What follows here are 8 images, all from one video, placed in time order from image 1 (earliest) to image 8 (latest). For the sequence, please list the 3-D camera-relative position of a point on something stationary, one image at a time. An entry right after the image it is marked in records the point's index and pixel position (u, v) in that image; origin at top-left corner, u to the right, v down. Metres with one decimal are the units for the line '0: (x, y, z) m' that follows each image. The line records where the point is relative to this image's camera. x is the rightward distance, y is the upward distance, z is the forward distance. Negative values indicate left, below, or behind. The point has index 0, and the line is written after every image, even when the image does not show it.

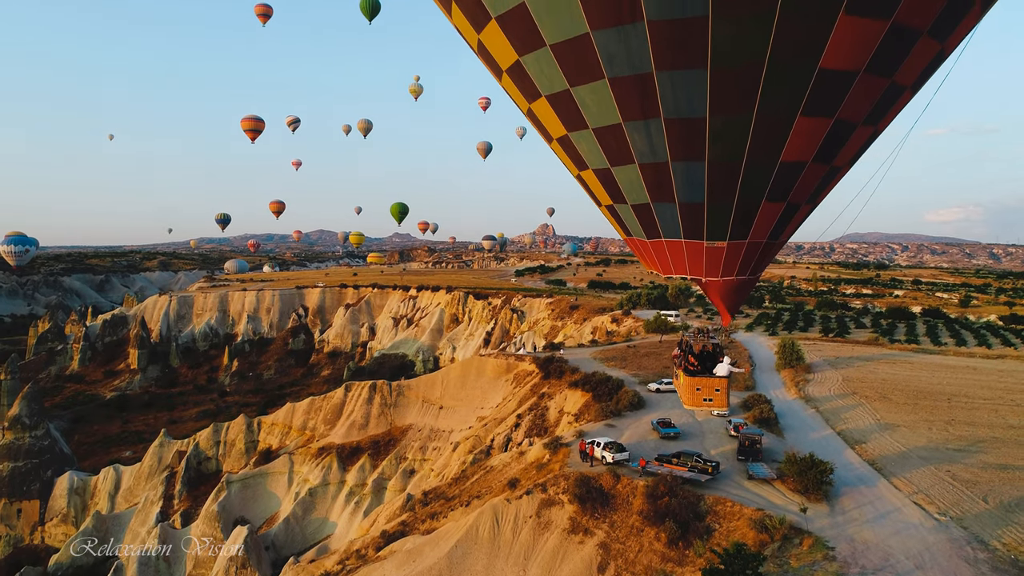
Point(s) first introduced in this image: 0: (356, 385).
0: (-3.7, -2.2, +14.0) m
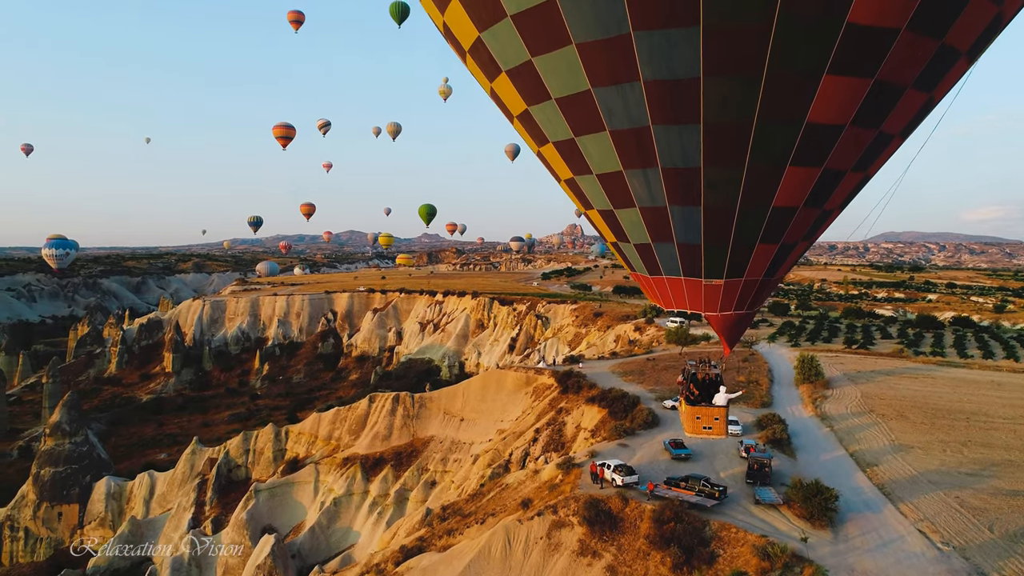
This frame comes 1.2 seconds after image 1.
0: (-3.2, -2.6, +14.4) m
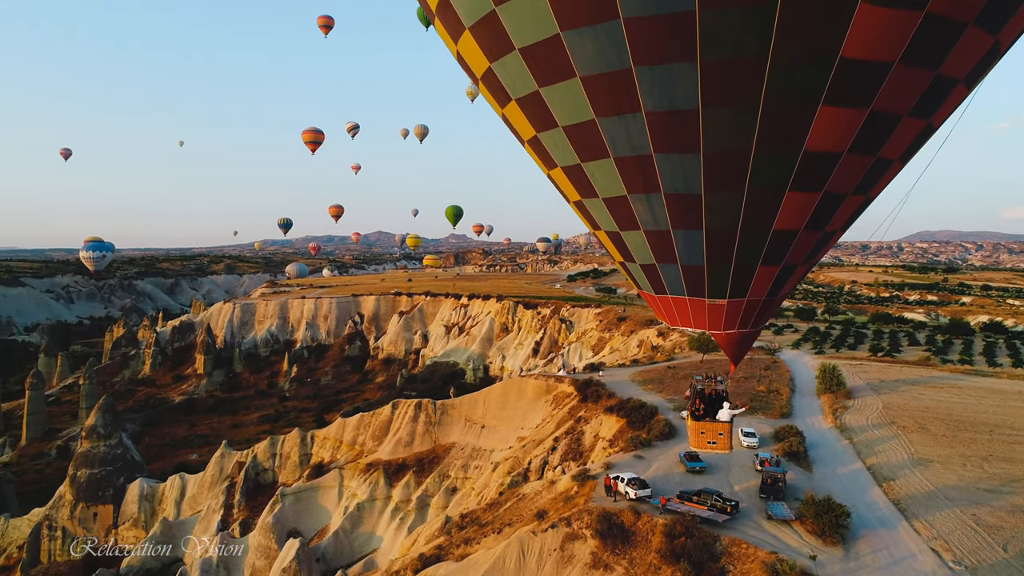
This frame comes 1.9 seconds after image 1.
0: (-2.8, -2.9, +14.6) m
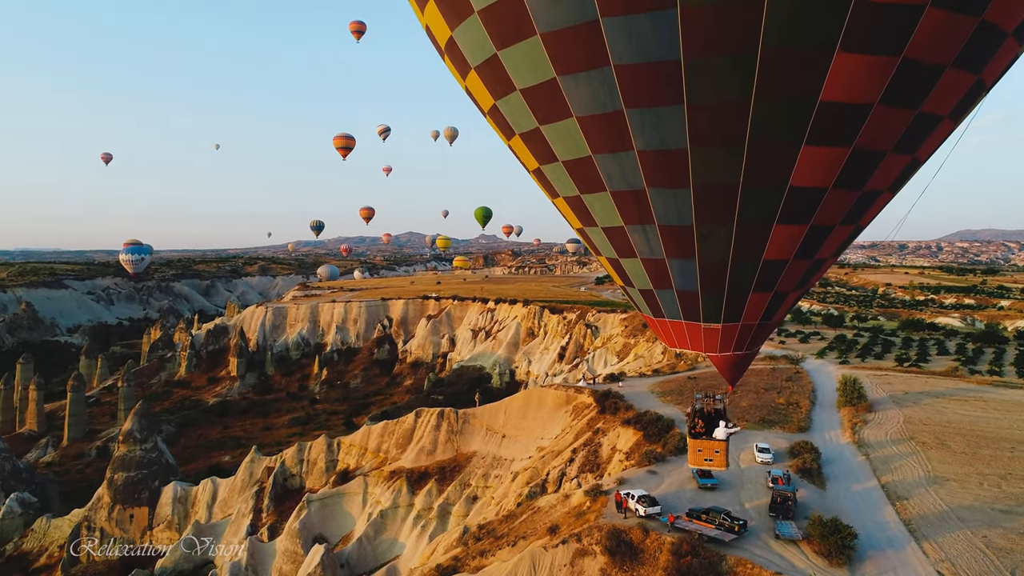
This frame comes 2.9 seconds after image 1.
0: (-2.3, -3.3, +14.9) m
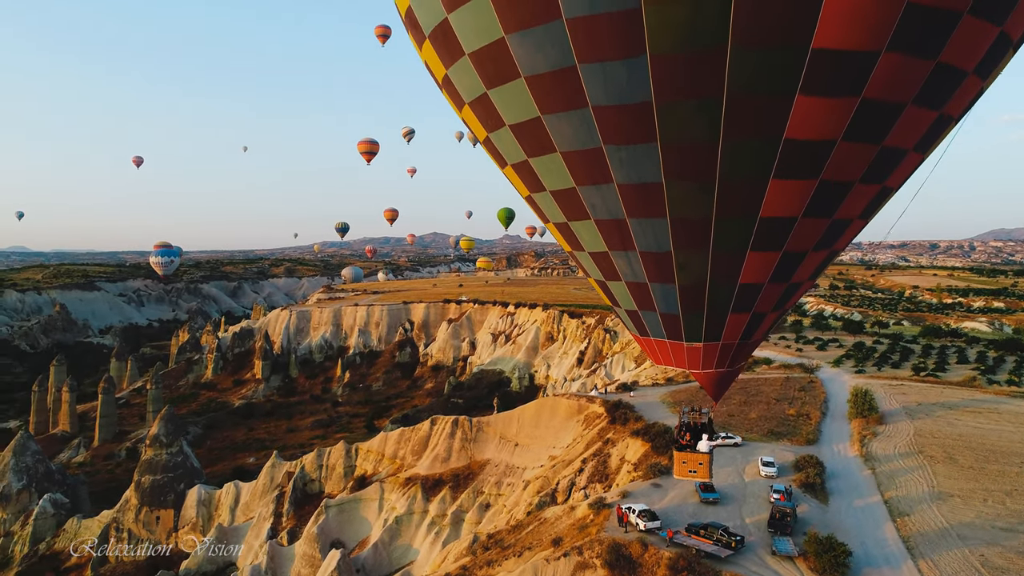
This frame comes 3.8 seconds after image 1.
0: (-2.0, -3.6, +15.2) m
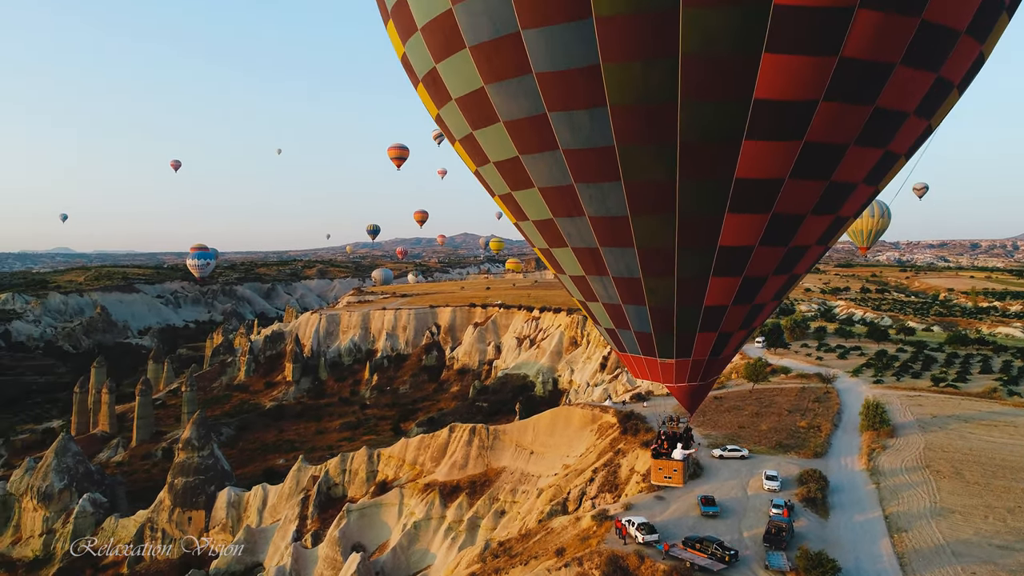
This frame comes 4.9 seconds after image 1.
0: (-1.6, -4.0, +15.6) m
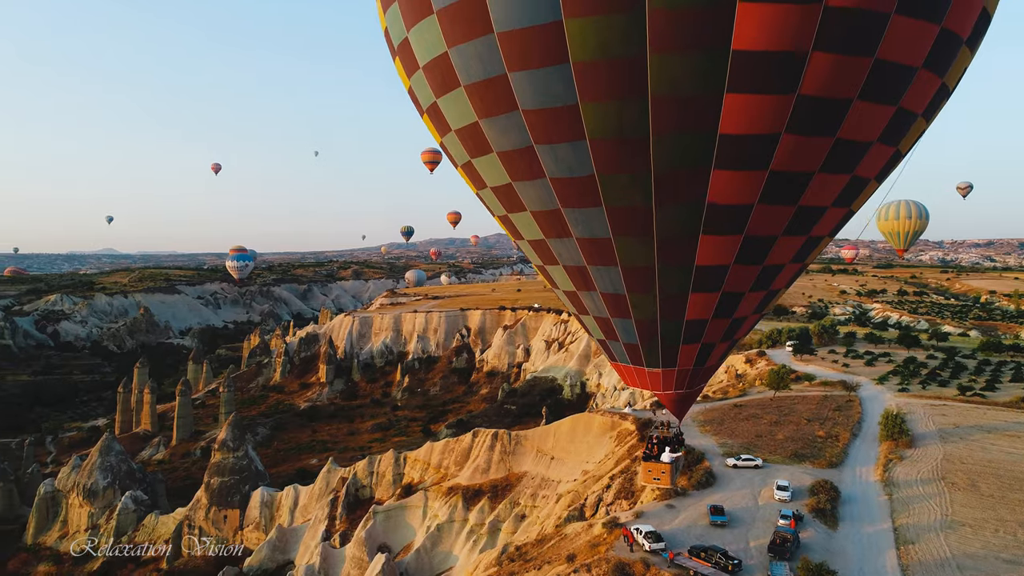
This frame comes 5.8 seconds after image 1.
0: (-1.1, -4.2, +15.9) m
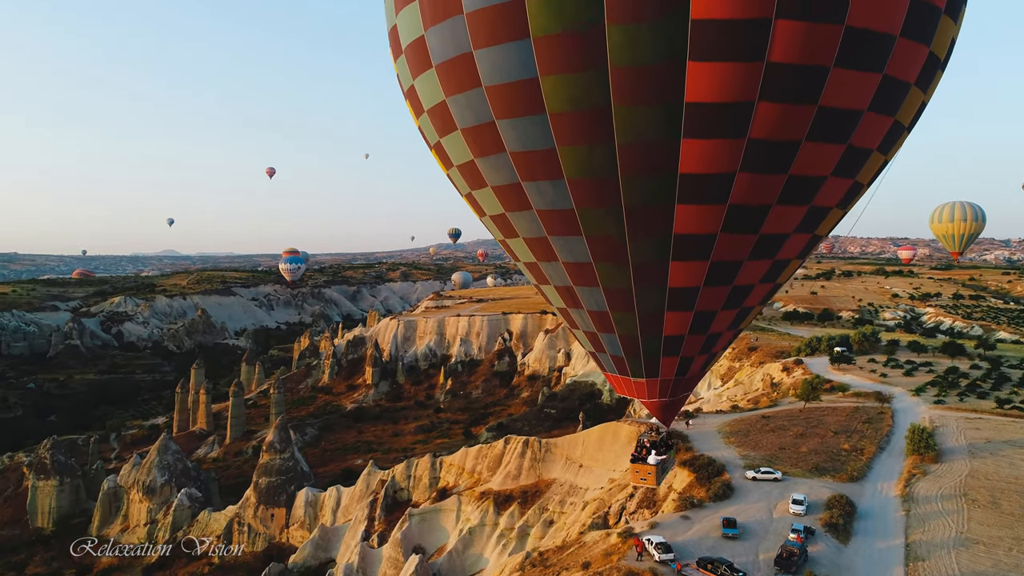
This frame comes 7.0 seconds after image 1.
0: (-0.4, -4.6, +16.5) m
